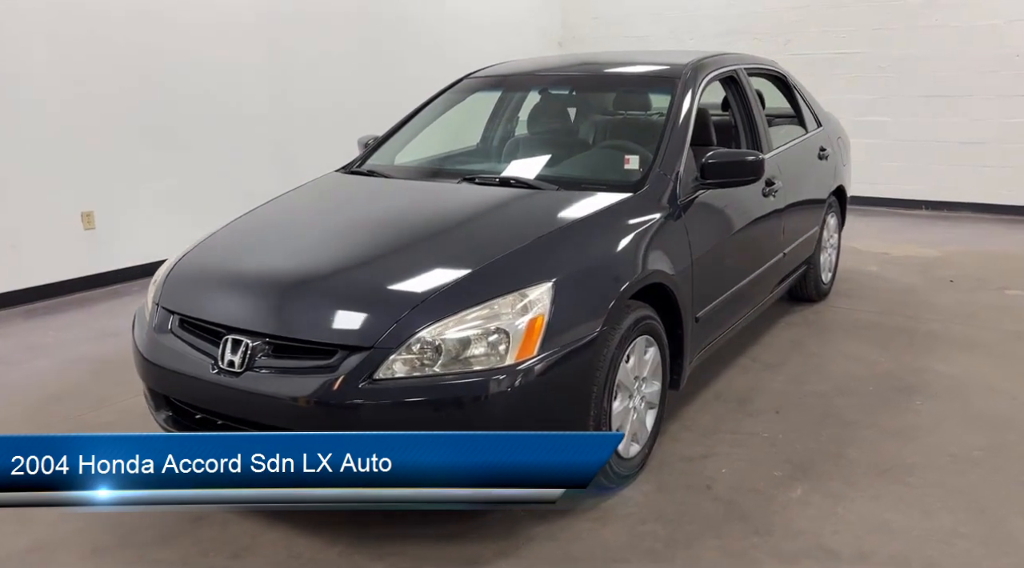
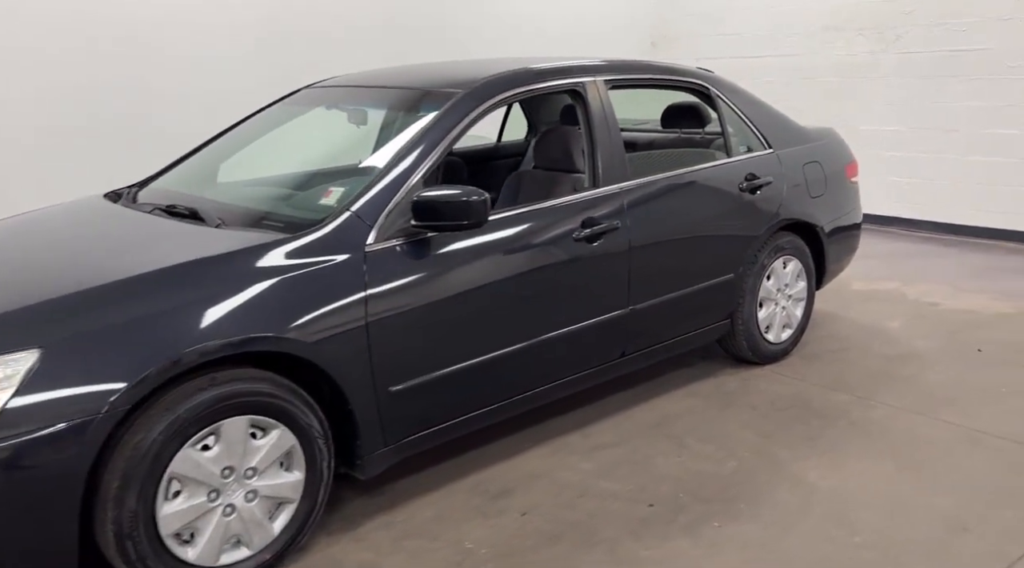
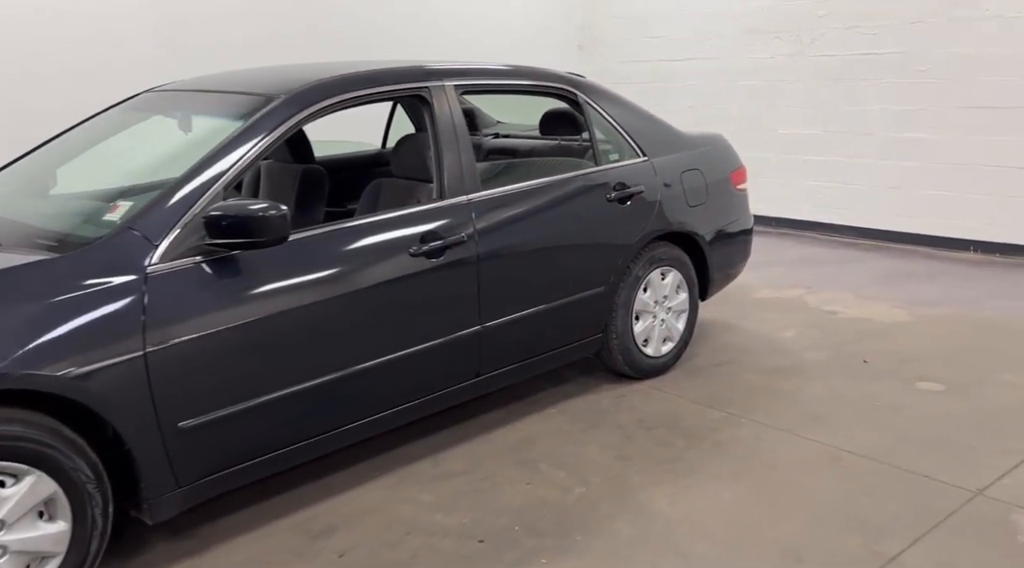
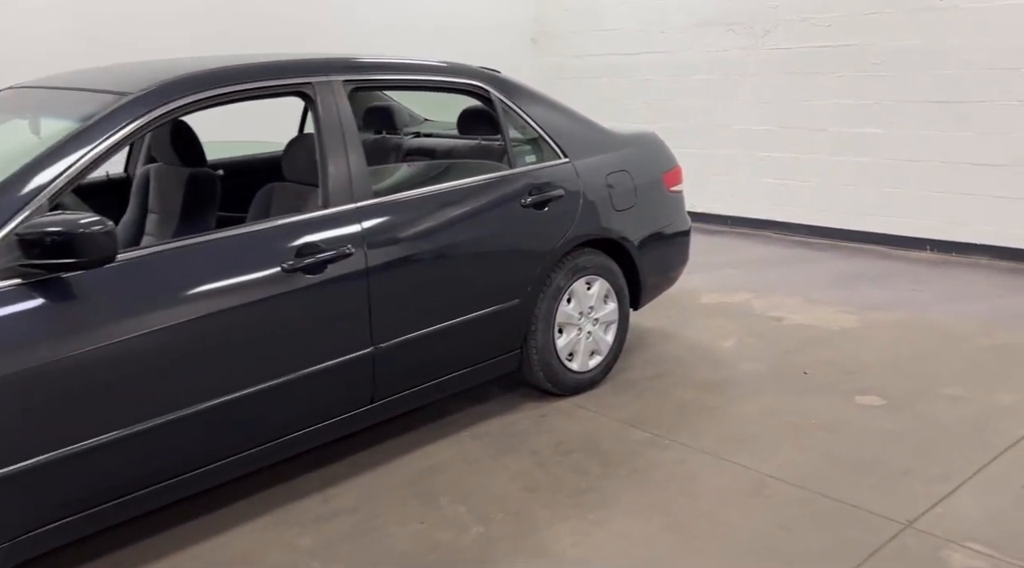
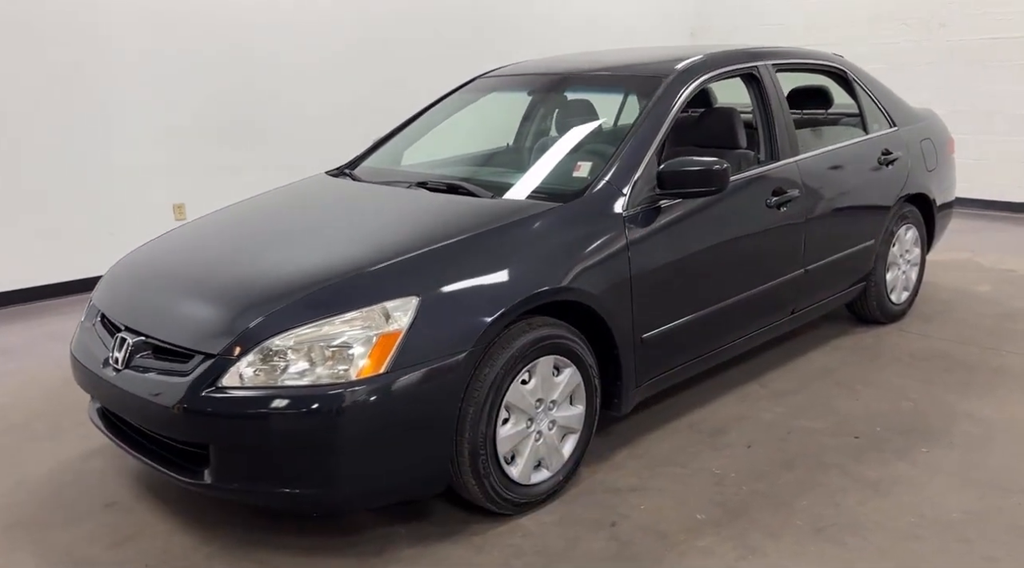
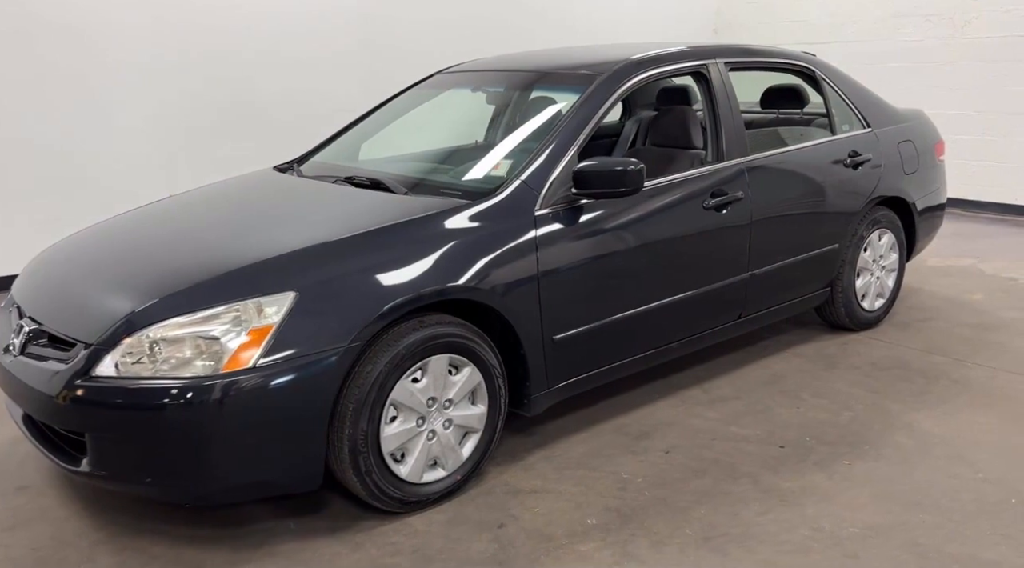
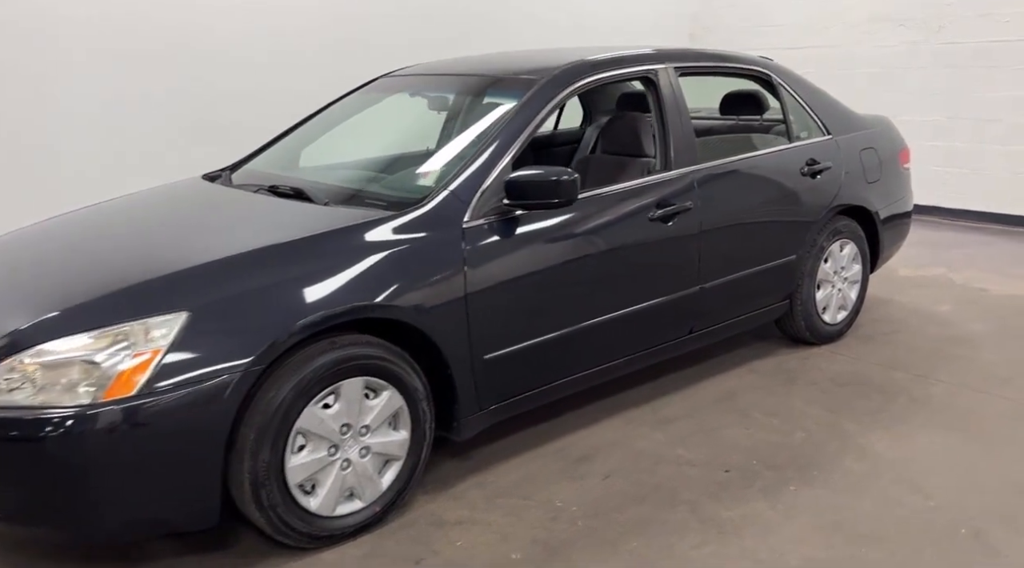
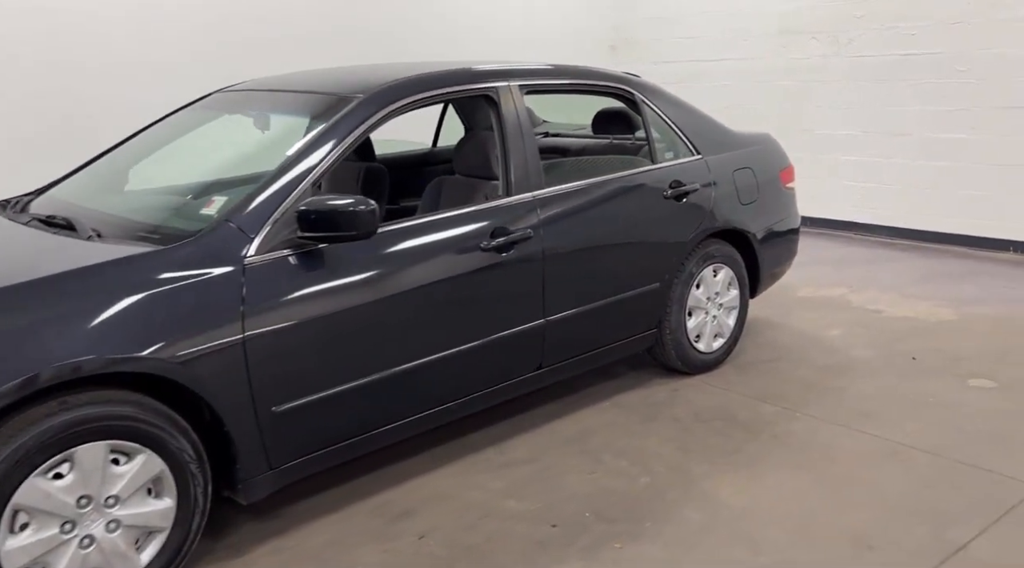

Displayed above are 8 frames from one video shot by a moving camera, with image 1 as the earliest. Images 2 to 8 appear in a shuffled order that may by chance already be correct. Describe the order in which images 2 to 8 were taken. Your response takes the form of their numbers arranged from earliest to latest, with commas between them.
5, 6, 7, 2, 8, 3, 4
